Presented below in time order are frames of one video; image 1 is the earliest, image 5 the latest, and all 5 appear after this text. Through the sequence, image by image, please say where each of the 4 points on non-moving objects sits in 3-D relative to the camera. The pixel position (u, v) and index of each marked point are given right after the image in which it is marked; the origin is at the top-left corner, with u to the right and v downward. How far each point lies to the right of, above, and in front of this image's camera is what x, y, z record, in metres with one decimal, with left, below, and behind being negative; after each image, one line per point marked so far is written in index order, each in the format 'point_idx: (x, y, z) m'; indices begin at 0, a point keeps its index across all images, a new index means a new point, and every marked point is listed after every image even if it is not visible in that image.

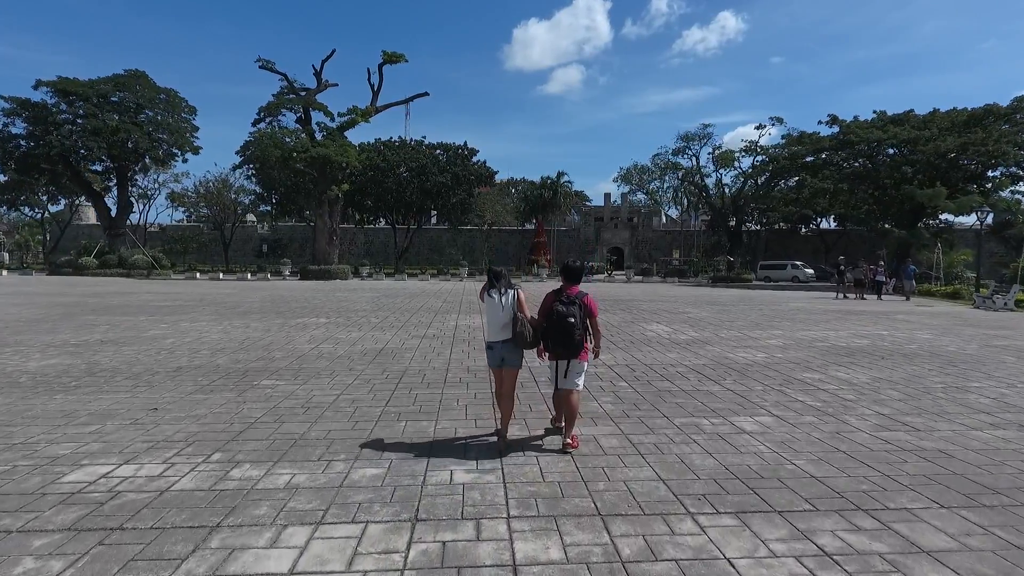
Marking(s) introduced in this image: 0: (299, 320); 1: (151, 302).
0: (-1.7, -0.3, +8.2) m
1: (-4.1, -0.2, +11.7) m
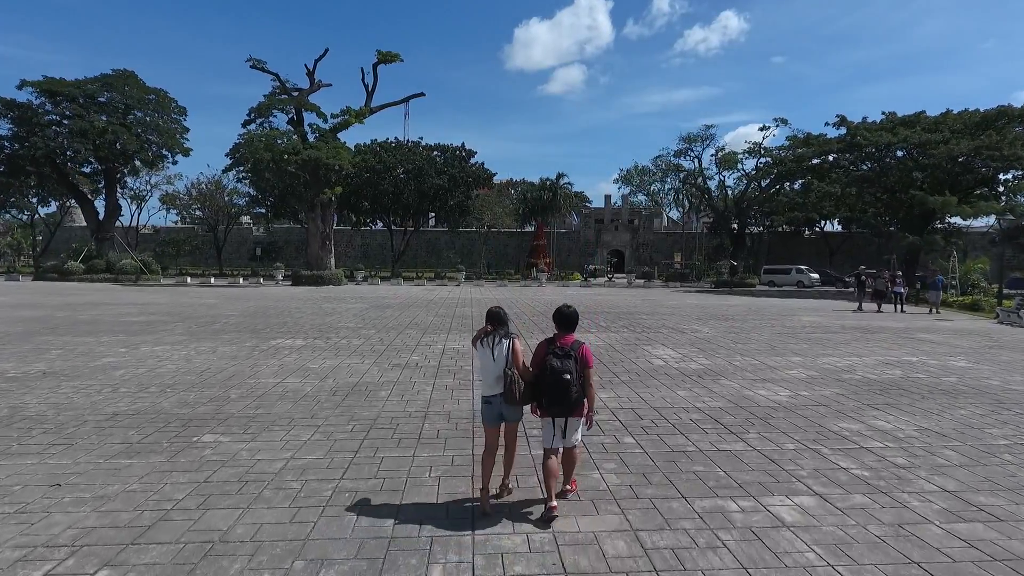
0: (-1.8, -0.4, +7.5) m
1: (-4.2, -0.3, +11.0) m
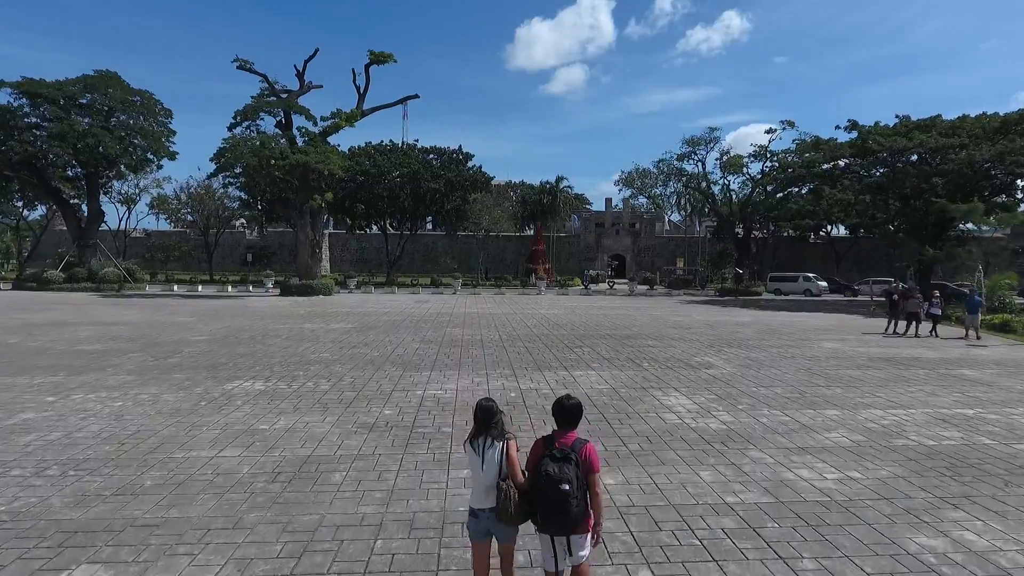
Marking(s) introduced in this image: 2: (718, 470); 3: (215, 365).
0: (-1.8, -0.7, +6.5) m
1: (-4.3, -0.5, +10.0) m
2: (+0.9, -0.8, +4.2) m
3: (-2.3, -0.6, +8.0) m
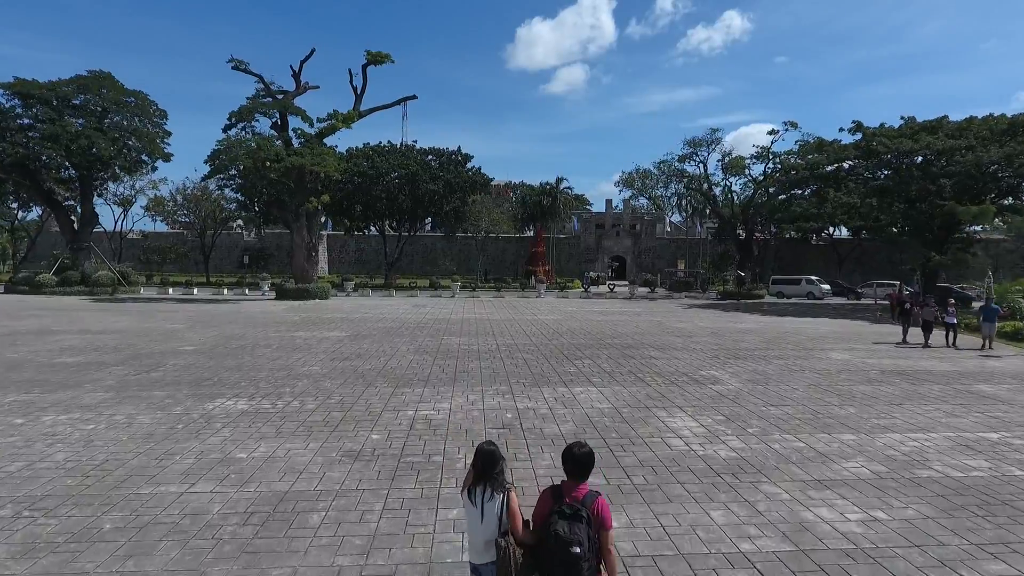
0: (-1.8, -0.7, +6.2) m
1: (-4.3, -0.6, +9.7) m
2: (+0.8, -0.8, +3.9) m
3: (-2.3, -0.7, +7.7) m
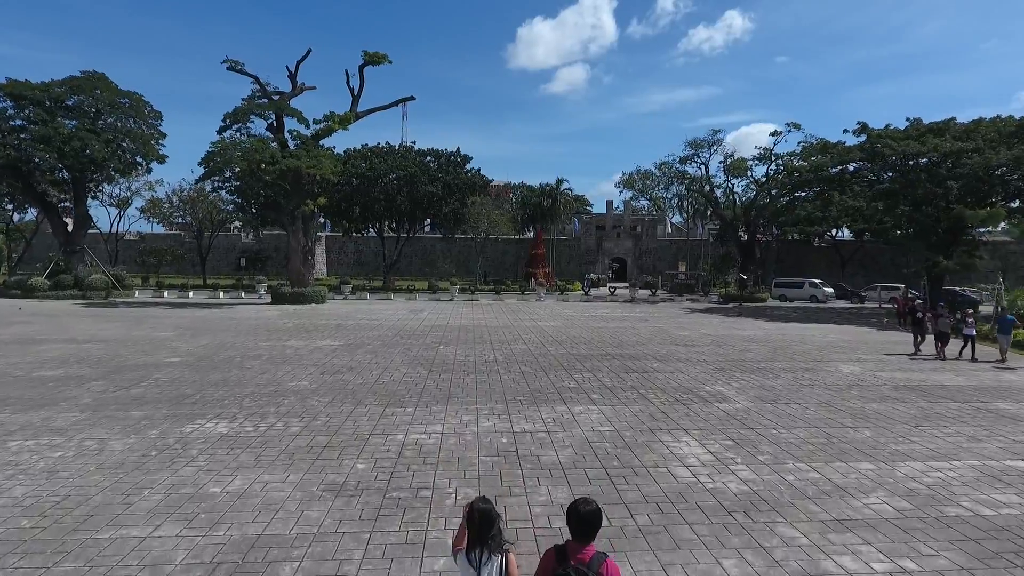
0: (-1.9, -0.8, +5.8) m
1: (-4.3, -0.7, +9.3) m
2: (+0.8, -0.9, +3.6) m
3: (-2.4, -0.8, +7.3) m
